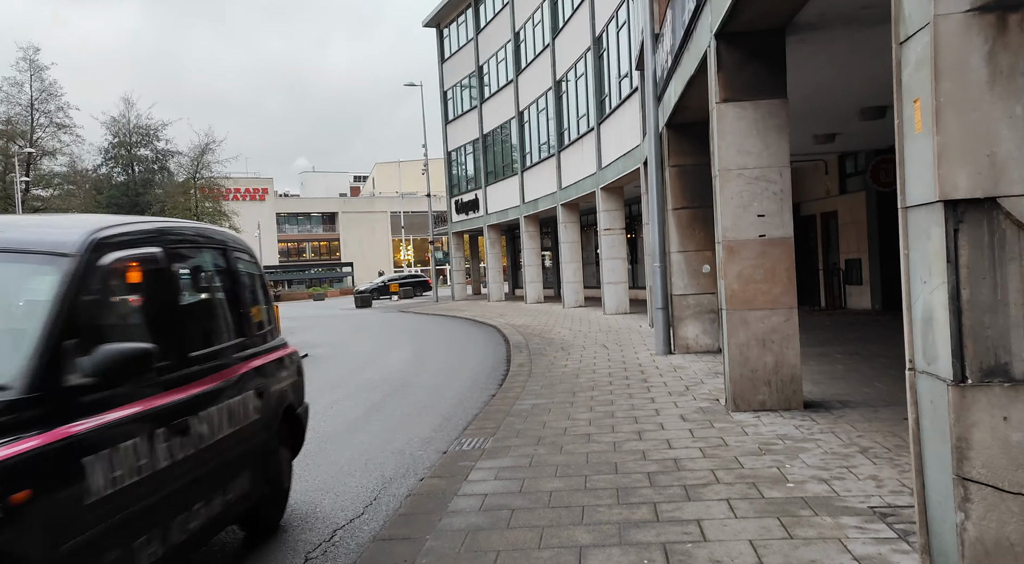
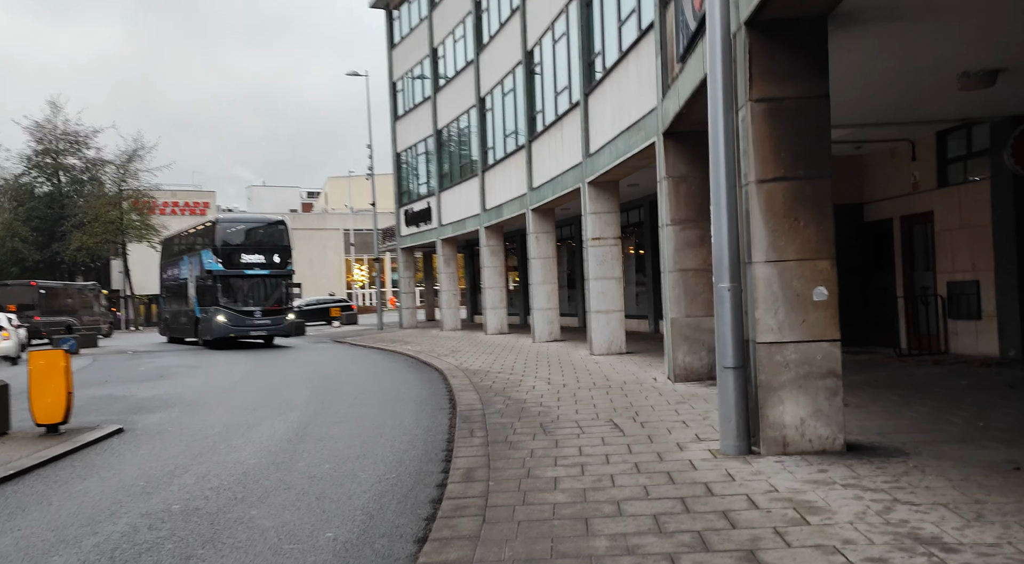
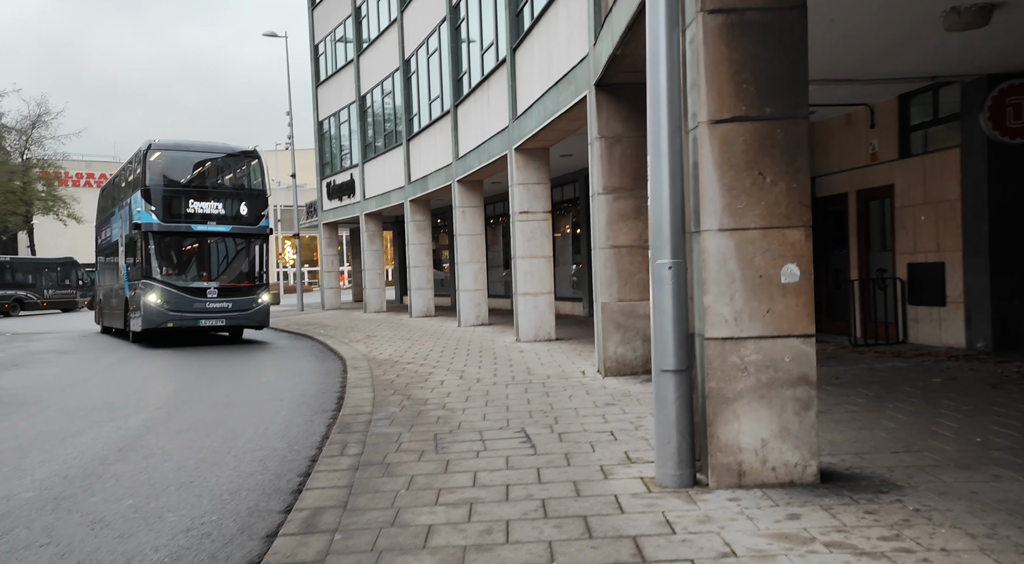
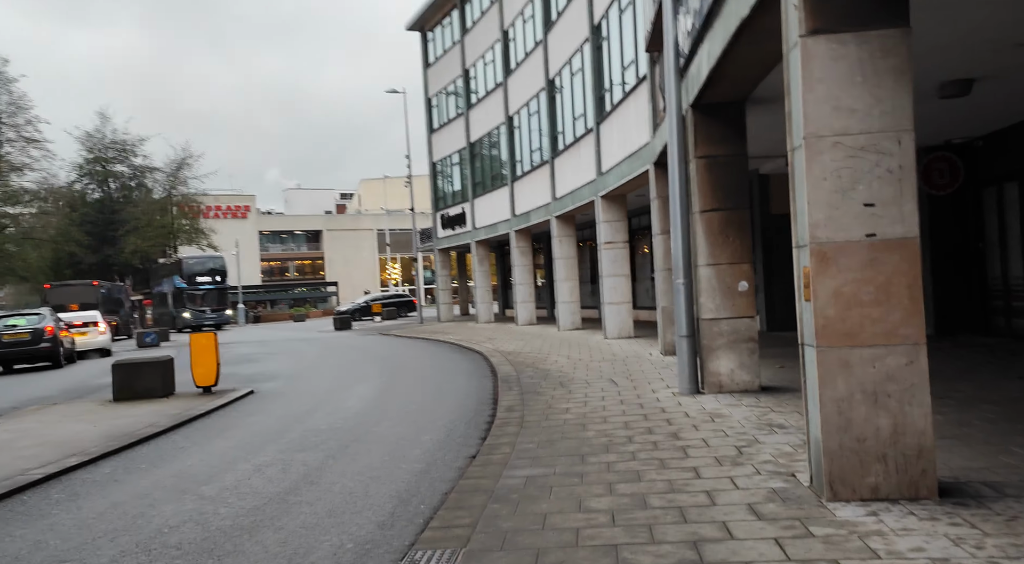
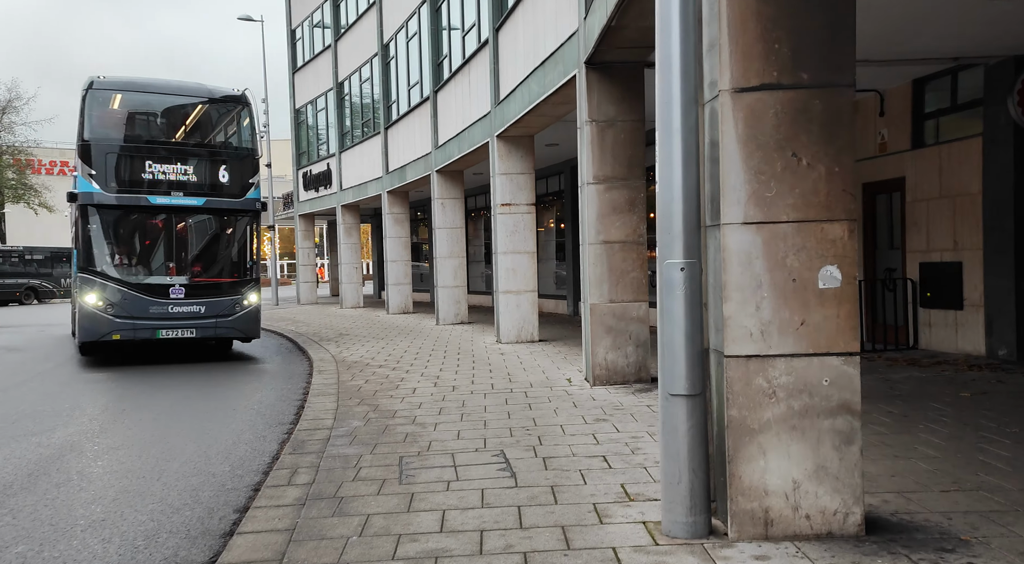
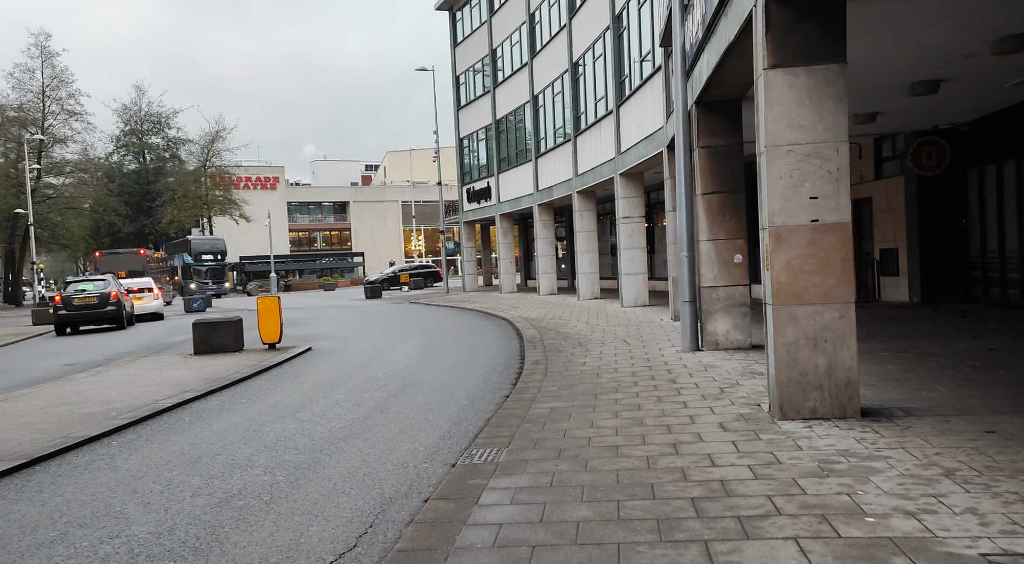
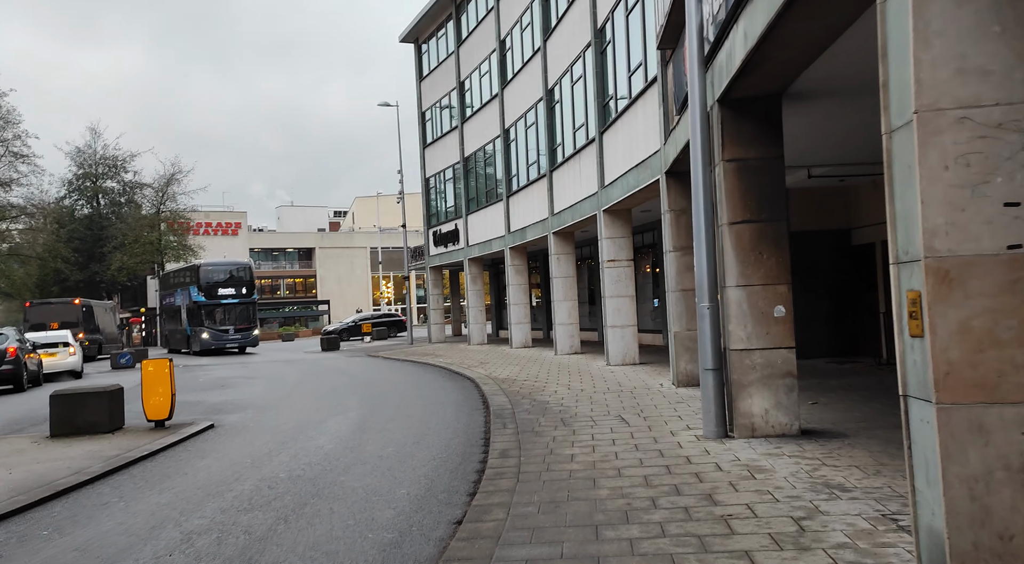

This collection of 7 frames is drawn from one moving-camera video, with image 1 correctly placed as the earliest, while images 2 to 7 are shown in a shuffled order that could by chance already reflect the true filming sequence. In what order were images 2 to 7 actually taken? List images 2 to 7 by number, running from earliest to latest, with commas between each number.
6, 4, 7, 2, 3, 5
